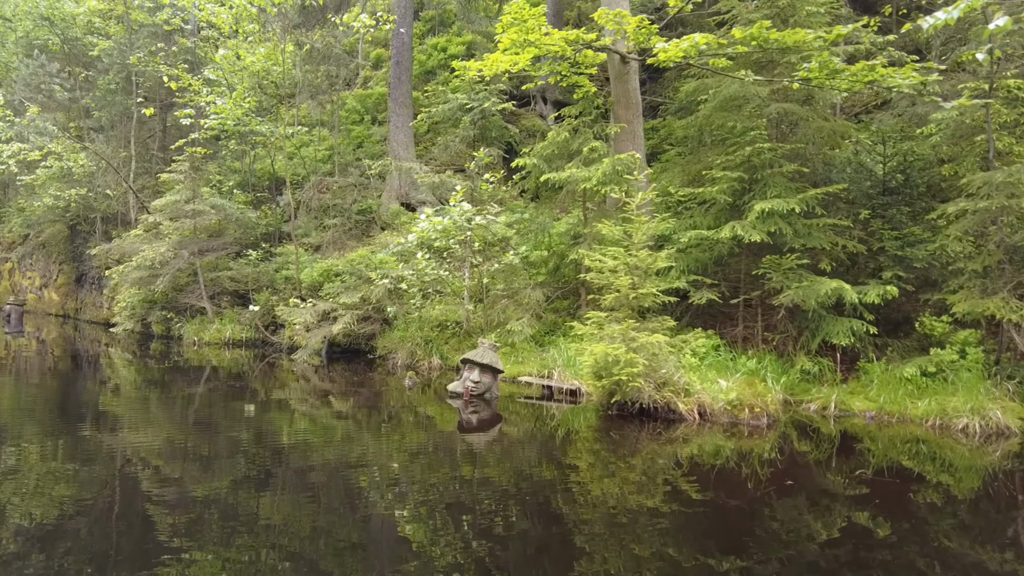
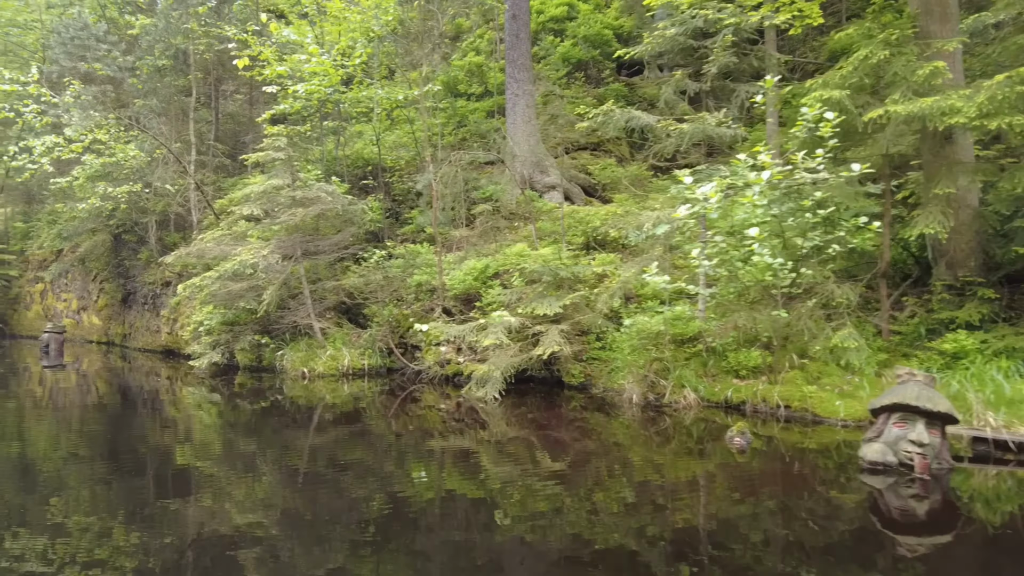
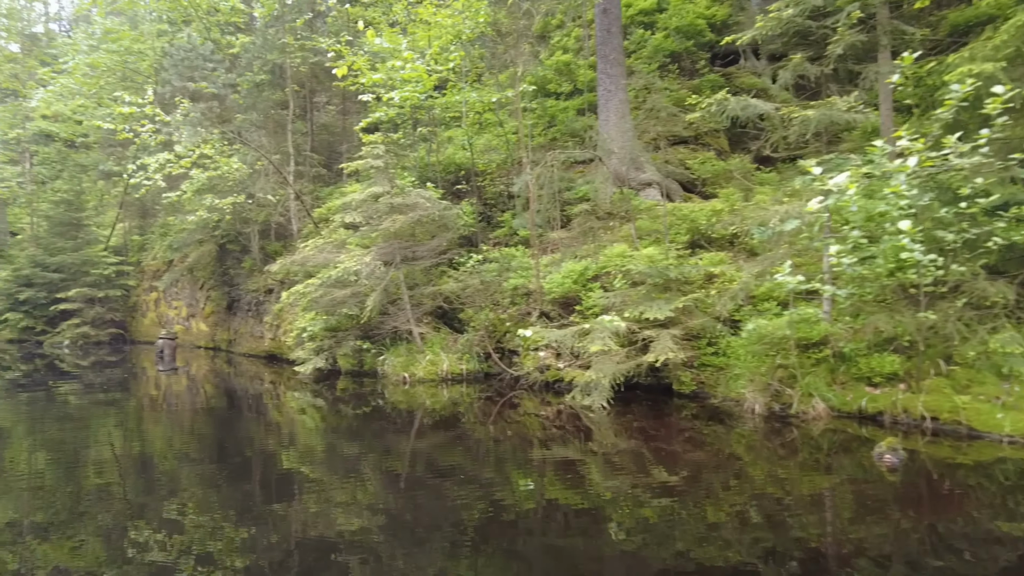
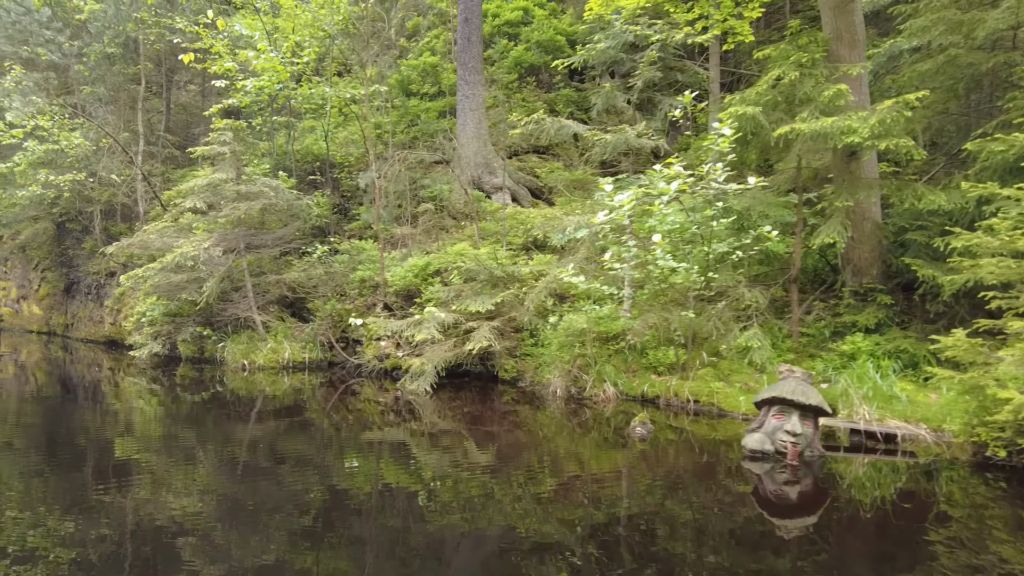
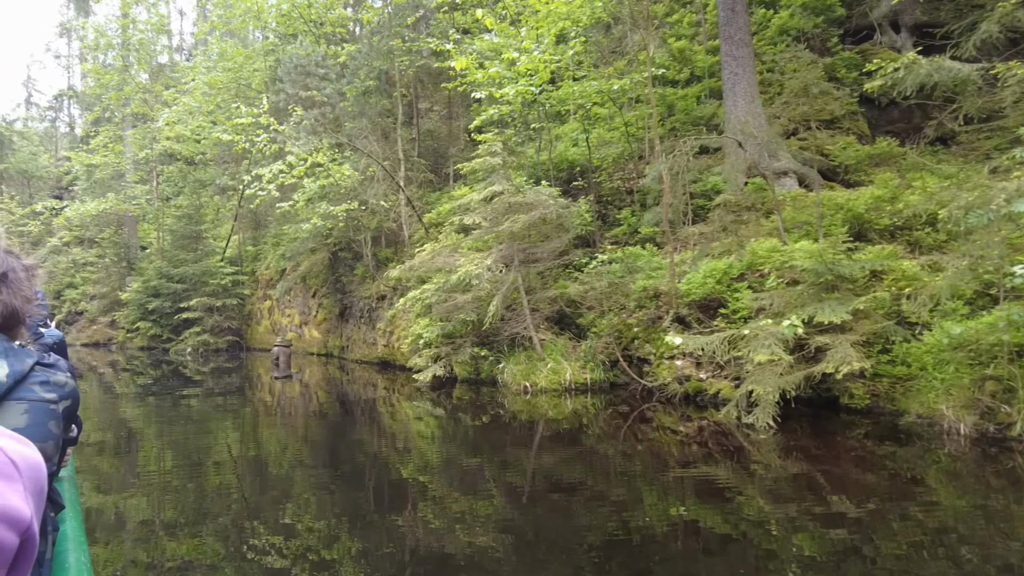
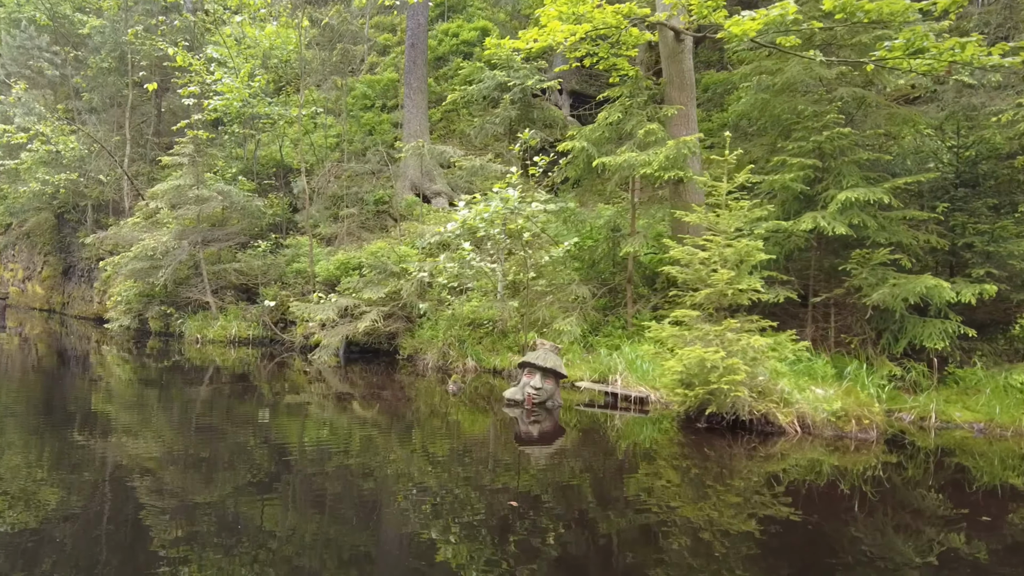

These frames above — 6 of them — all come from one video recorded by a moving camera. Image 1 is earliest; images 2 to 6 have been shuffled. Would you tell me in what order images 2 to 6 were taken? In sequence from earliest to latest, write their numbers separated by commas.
6, 4, 2, 3, 5
